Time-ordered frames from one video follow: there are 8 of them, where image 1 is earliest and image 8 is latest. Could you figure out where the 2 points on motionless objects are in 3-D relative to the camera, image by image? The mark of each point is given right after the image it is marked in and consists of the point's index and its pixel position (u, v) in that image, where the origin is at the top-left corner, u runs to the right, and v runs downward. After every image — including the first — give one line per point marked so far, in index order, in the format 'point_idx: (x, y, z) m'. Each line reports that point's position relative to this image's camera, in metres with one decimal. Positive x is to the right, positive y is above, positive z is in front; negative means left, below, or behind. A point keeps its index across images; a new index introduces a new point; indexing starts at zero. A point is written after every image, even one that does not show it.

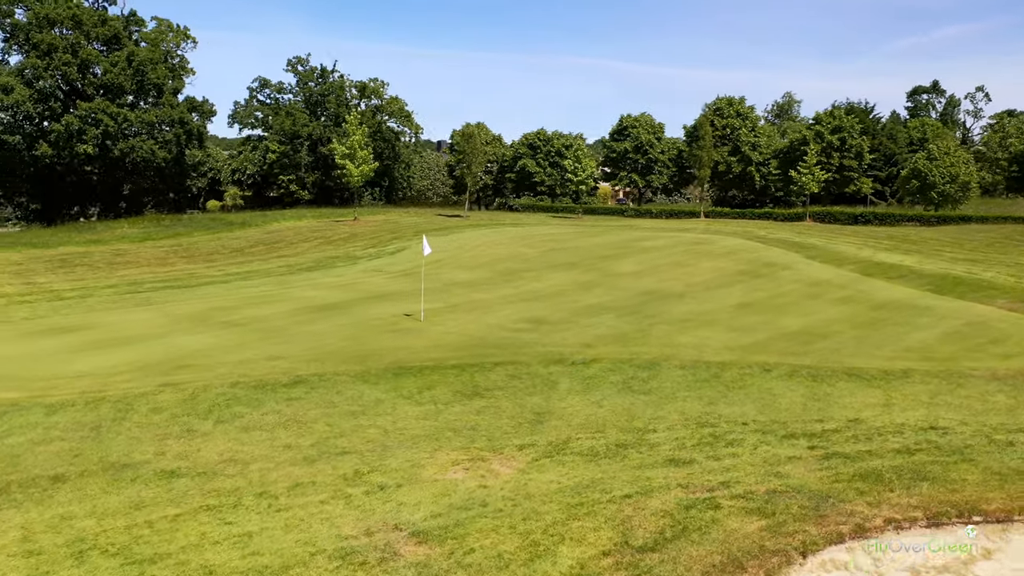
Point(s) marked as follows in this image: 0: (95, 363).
0: (-7.1, -1.2, +14.0) m
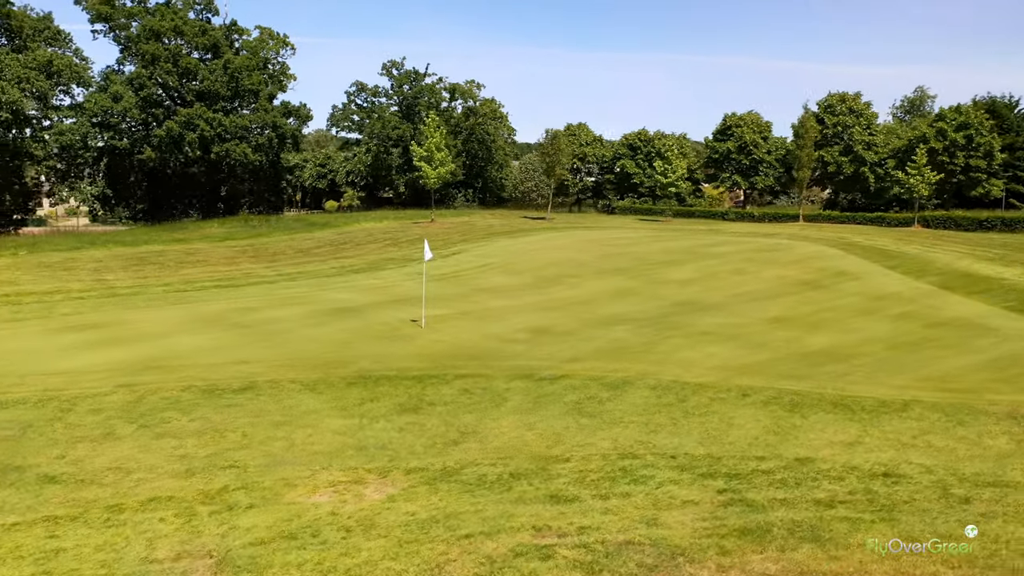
0: (-7.4, -1.2, +14.5) m
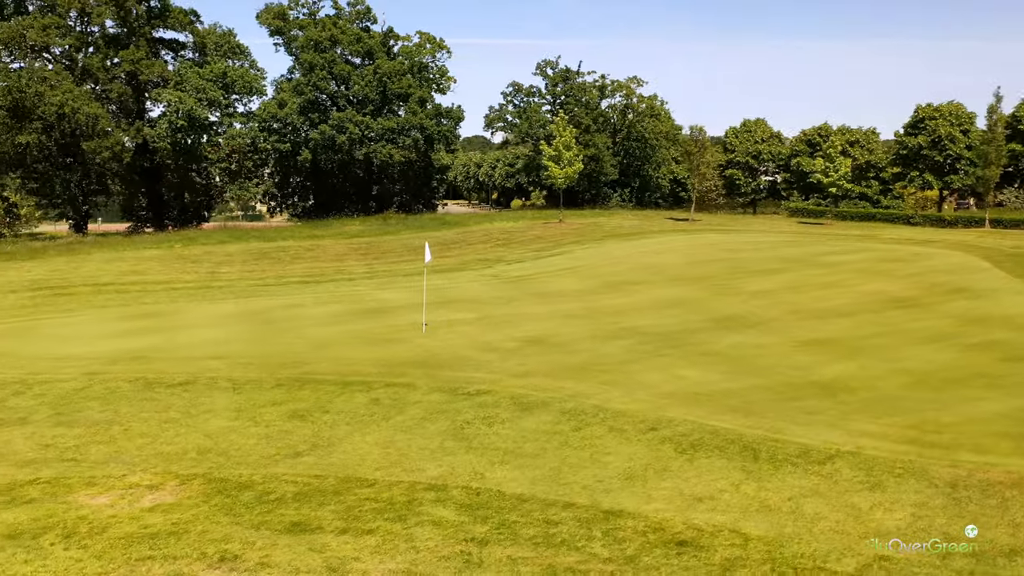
0: (-7.8, -1.1, +15.8) m
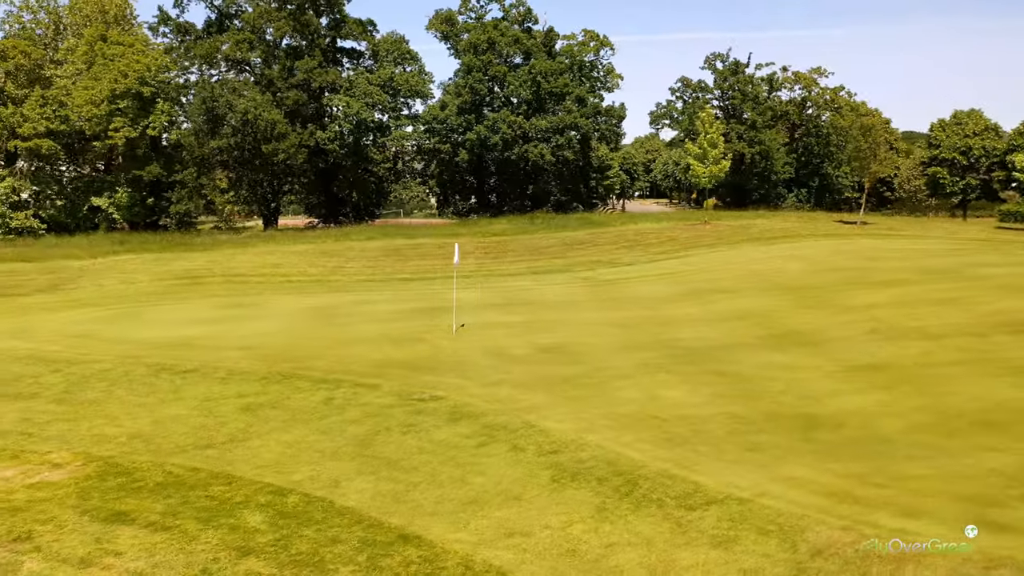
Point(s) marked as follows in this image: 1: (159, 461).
0: (-7.2, -0.9, +17.4) m
1: (-4.1, -2.0, +9.6) m
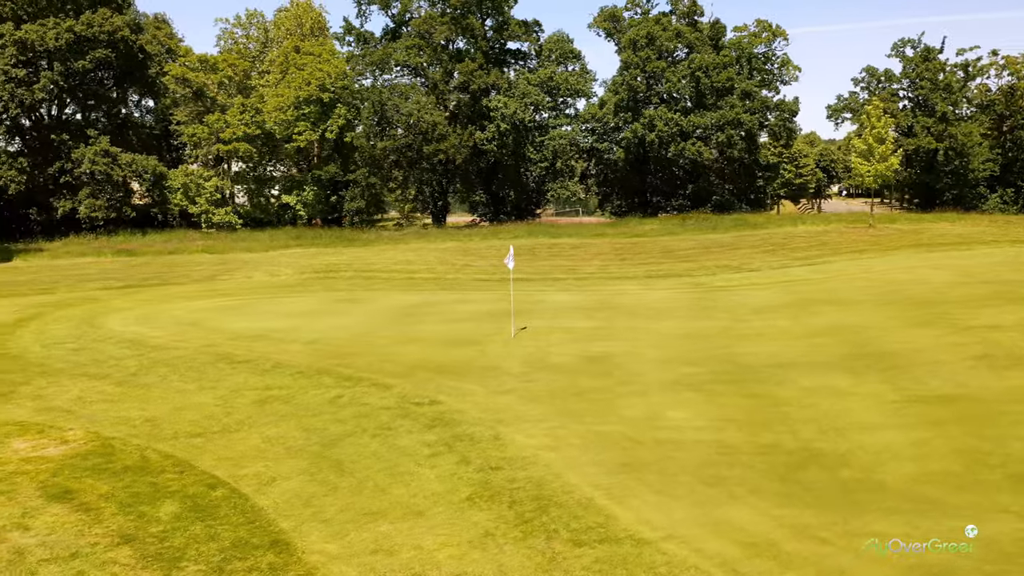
0: (-5.6, -0.8, +18.7) m
1: (-4.6, -2.0, +10.3) m
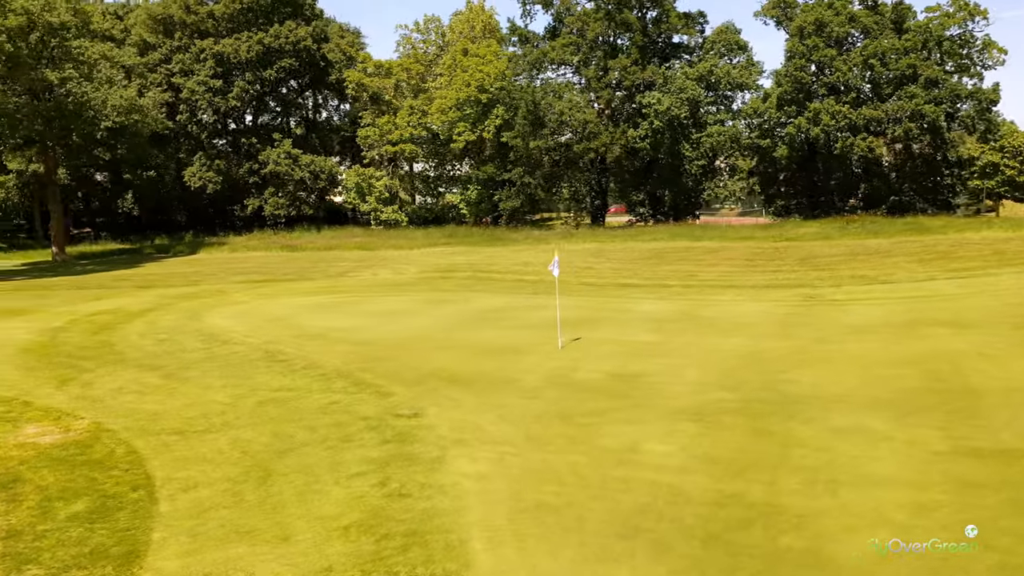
0: (-3.9, -0.8, +19.1) m
1: (-5.0, -2.0, +10.8) m
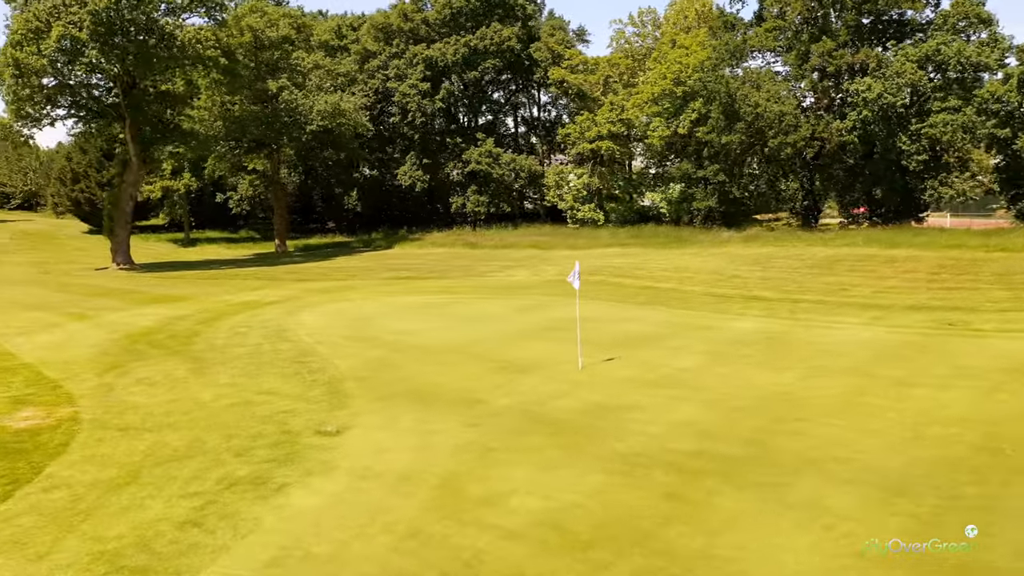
0: (-2.3, -0.8, +18.9) m
1: (-5.9, -2.0, +11.3) m
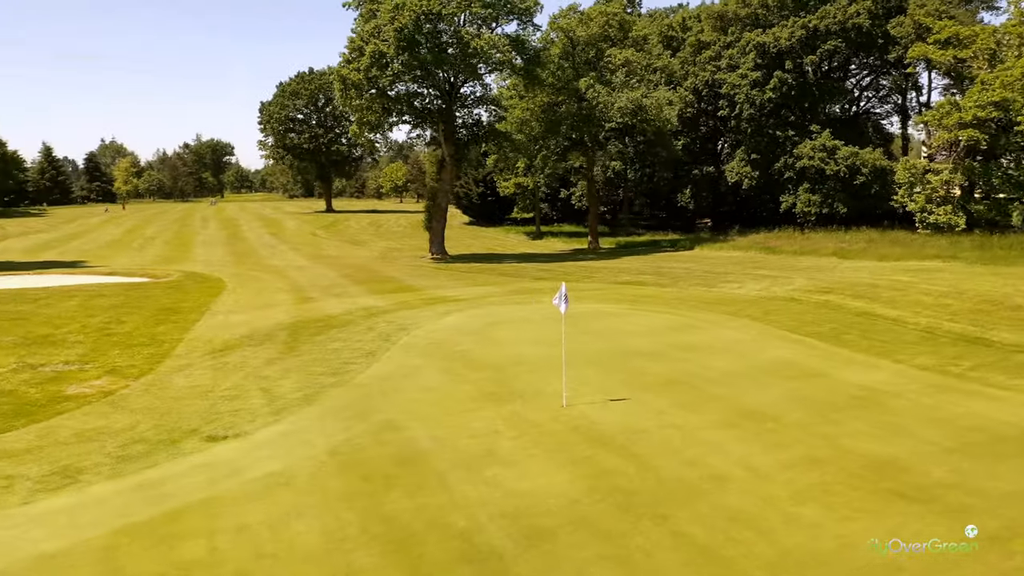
0: (+0.3, -1.0, +17.8) m
1: (-6.6, -1.8, +13.1) m
